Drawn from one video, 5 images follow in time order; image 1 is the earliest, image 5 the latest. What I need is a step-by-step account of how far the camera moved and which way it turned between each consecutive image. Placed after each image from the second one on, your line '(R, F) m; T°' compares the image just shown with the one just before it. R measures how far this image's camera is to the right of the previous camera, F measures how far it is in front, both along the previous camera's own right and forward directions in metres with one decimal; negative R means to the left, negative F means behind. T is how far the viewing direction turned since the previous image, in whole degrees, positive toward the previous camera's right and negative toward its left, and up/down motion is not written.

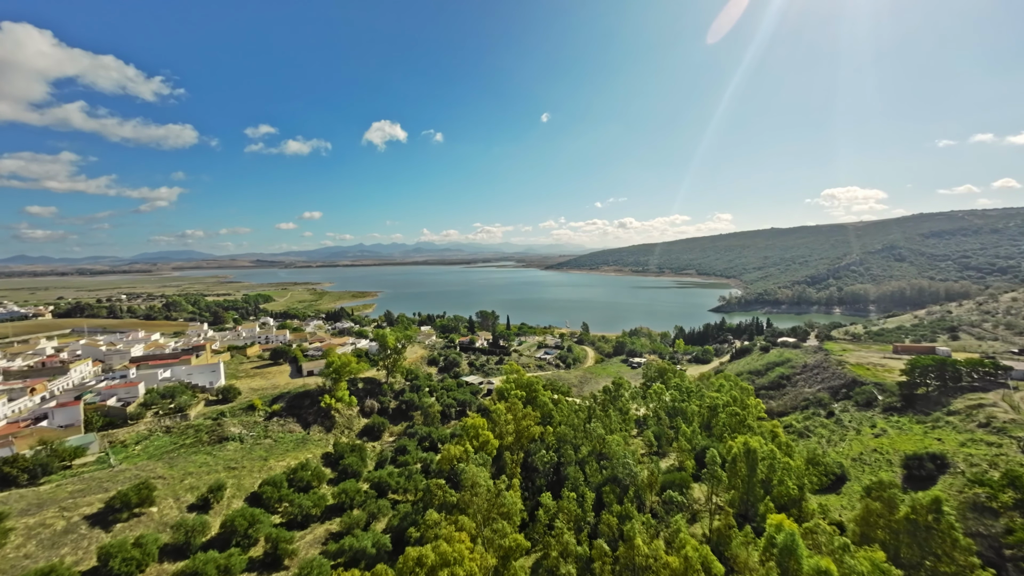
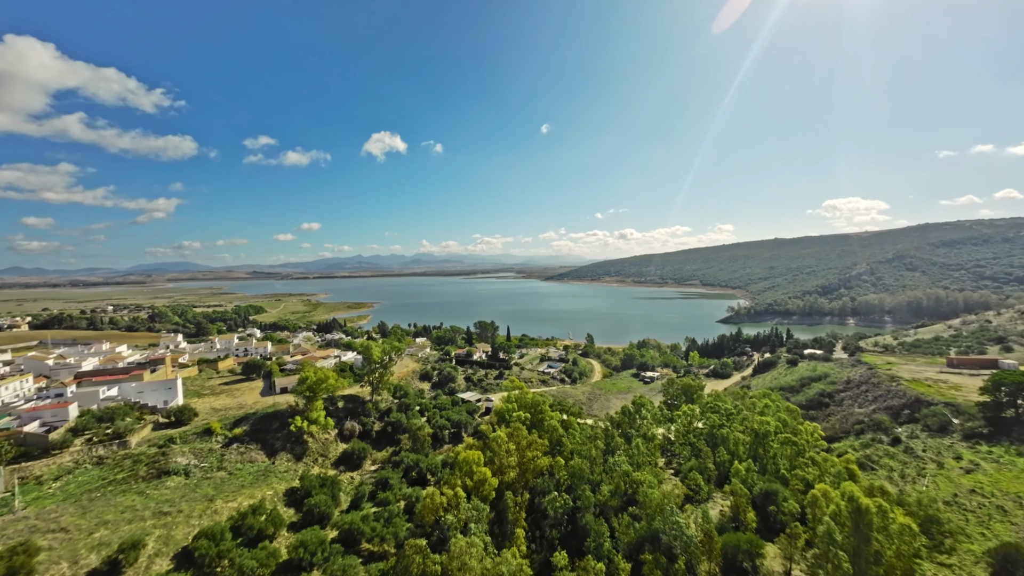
(-0.1, +3.9) m; 0°
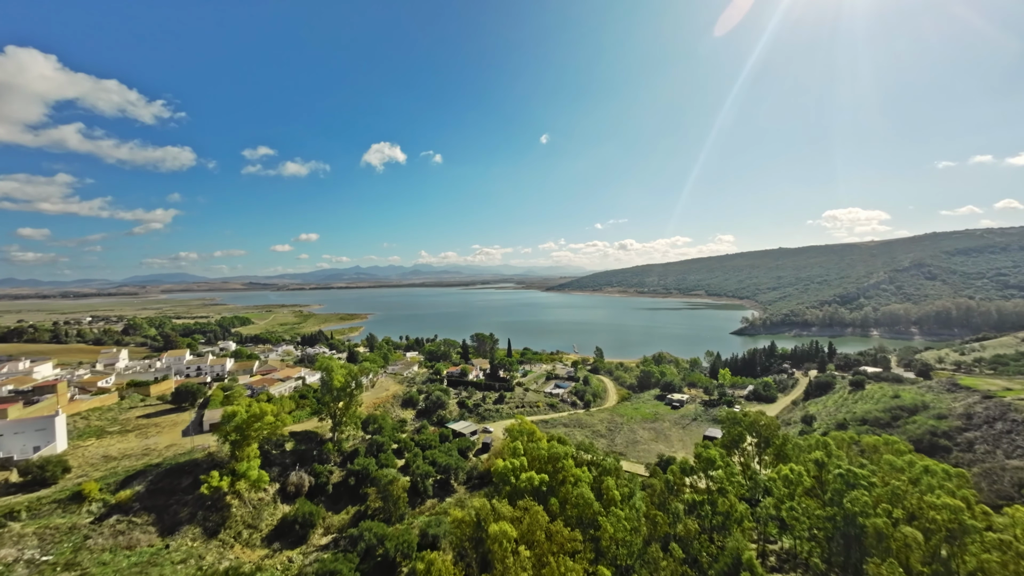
(-0.4, +7.2) m; 0°
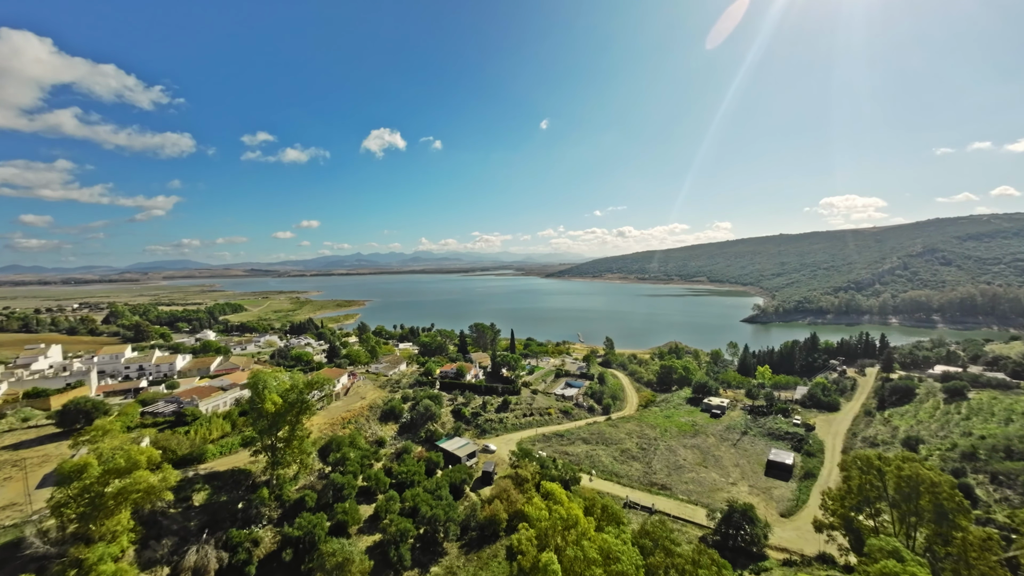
(-0.4, +7.2) m; 0°
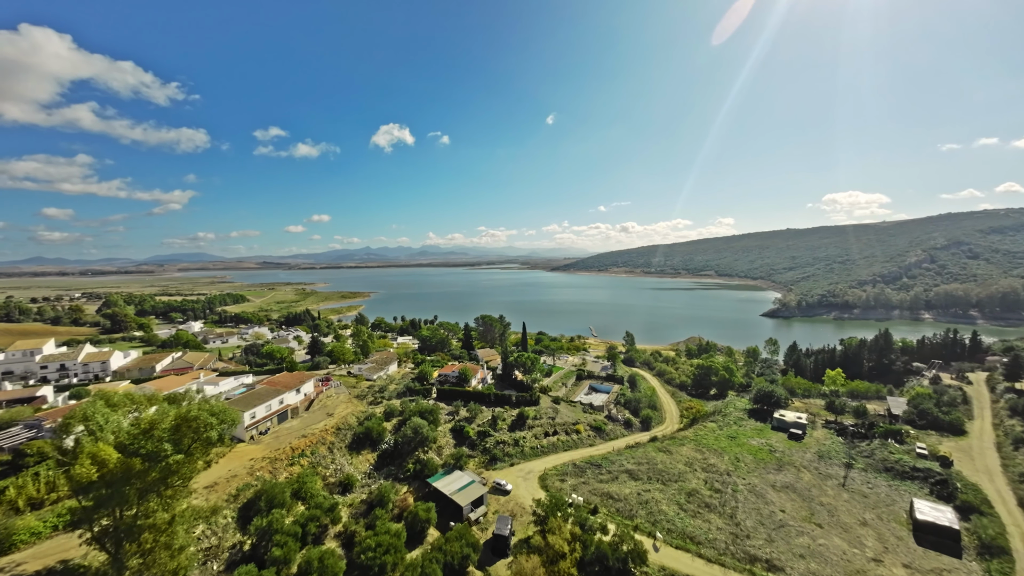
(-0.7, +7.6) m; -1°
